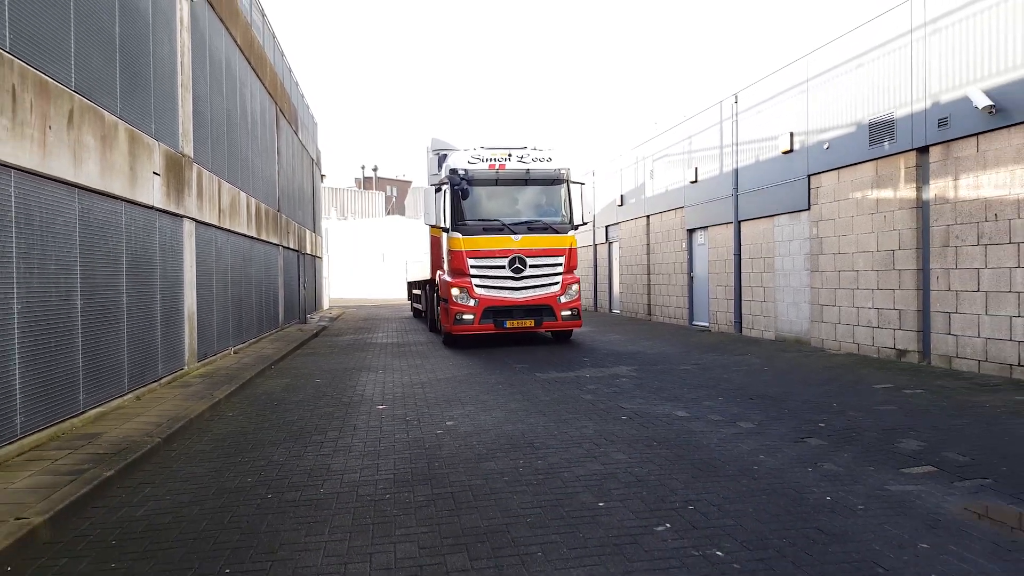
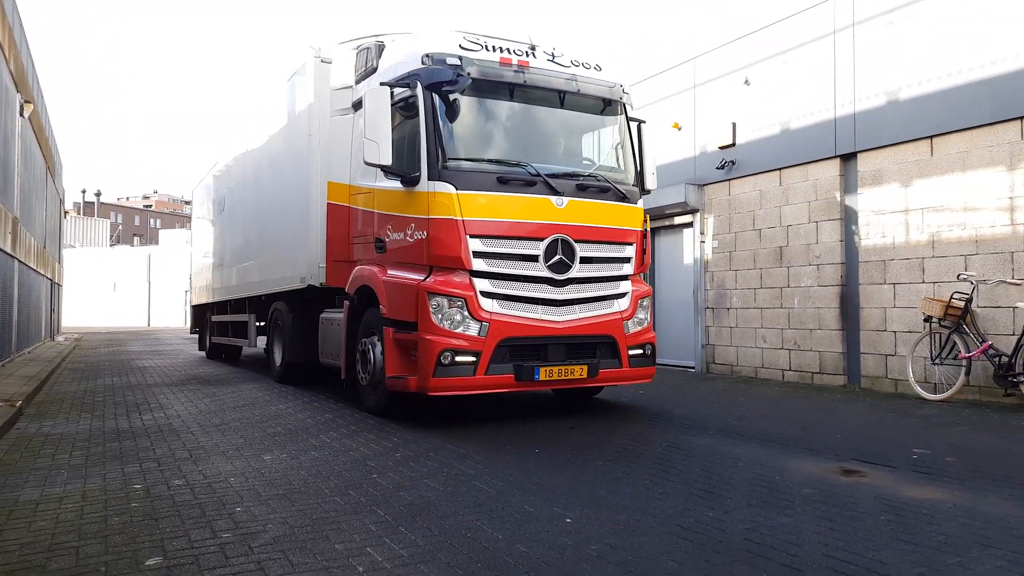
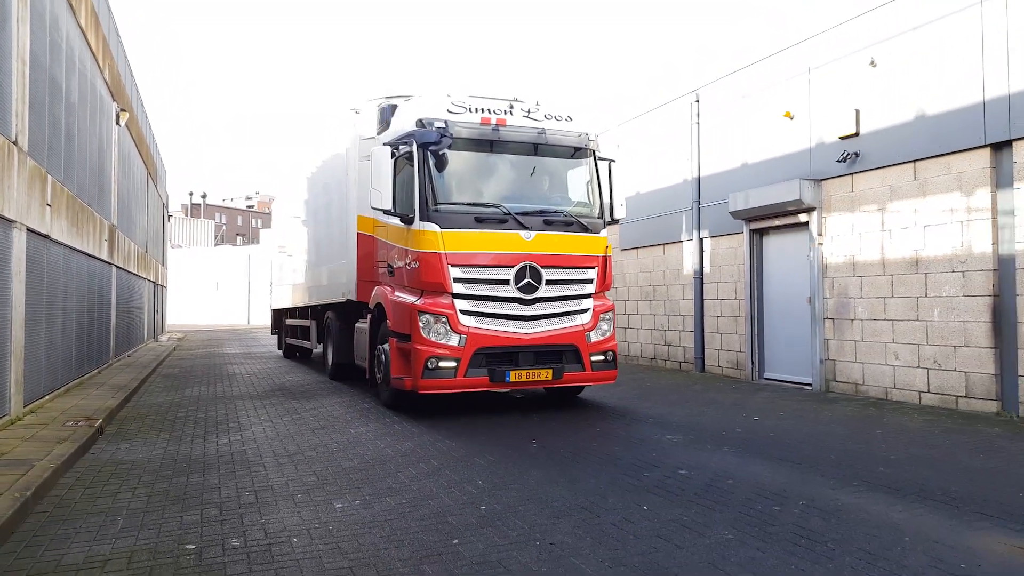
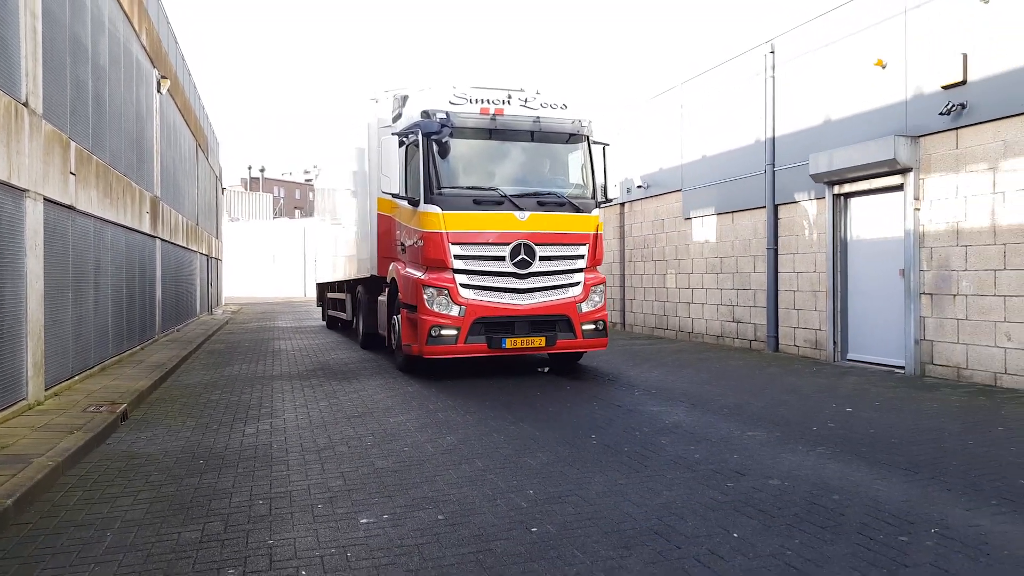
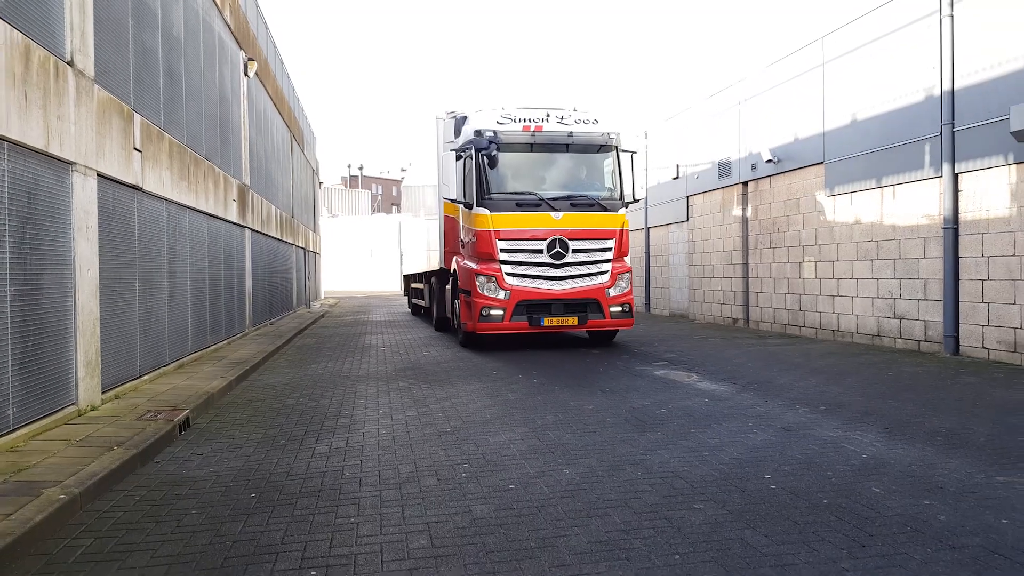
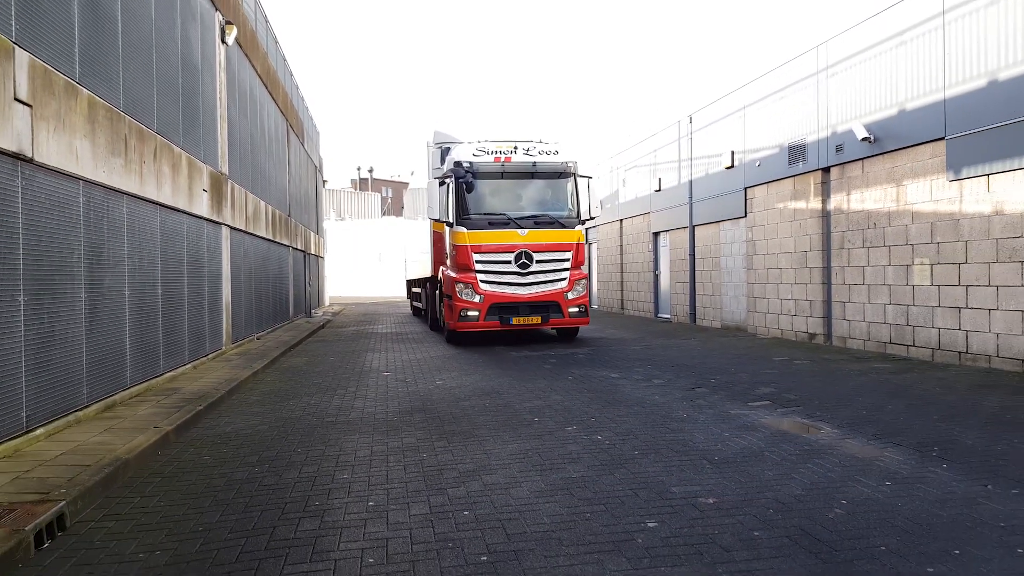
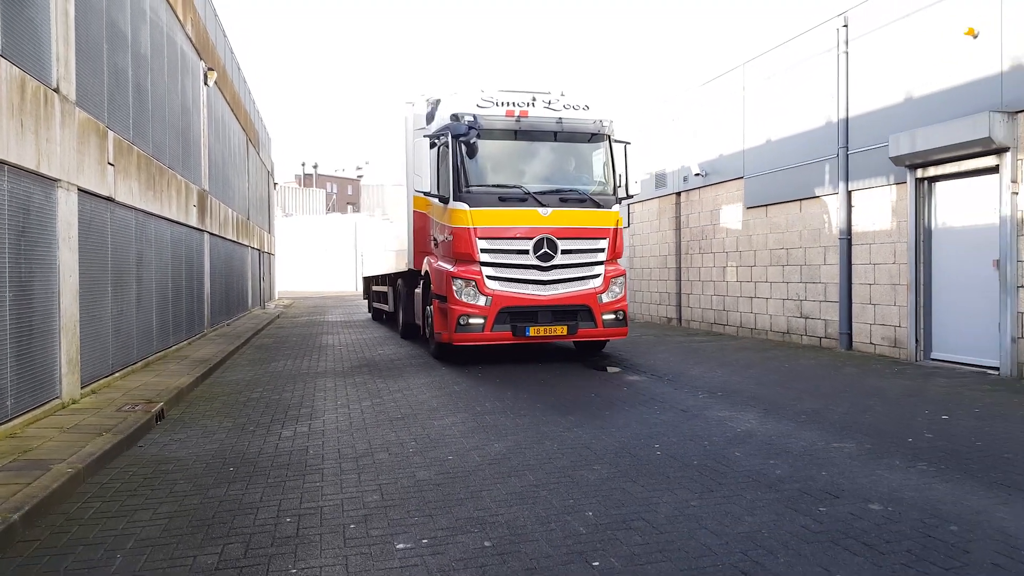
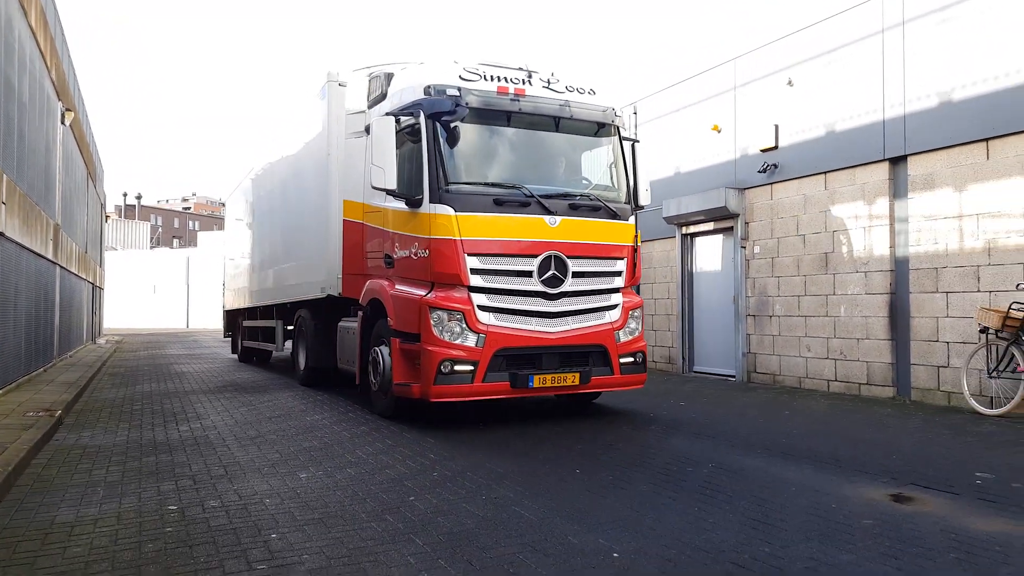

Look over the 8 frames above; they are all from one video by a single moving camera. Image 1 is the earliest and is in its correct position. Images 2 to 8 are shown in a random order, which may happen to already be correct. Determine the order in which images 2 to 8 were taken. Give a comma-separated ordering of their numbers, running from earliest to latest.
6, 5, 7, 4, 3, 8, 2
